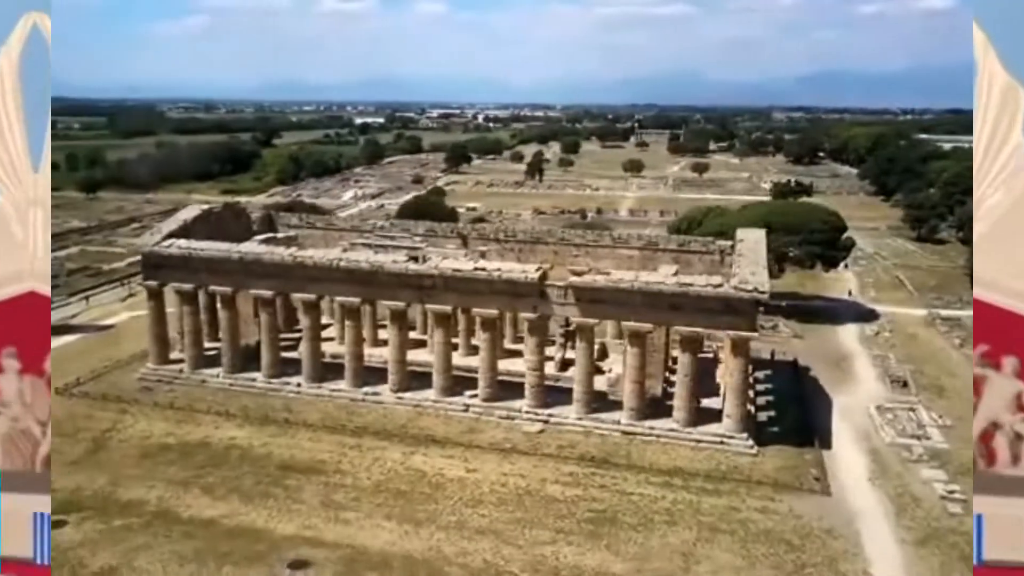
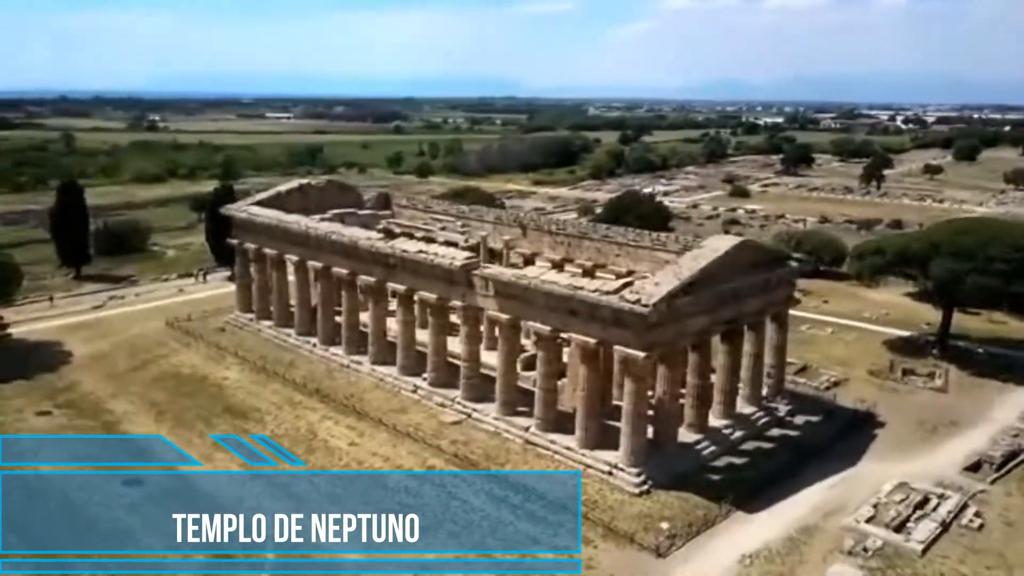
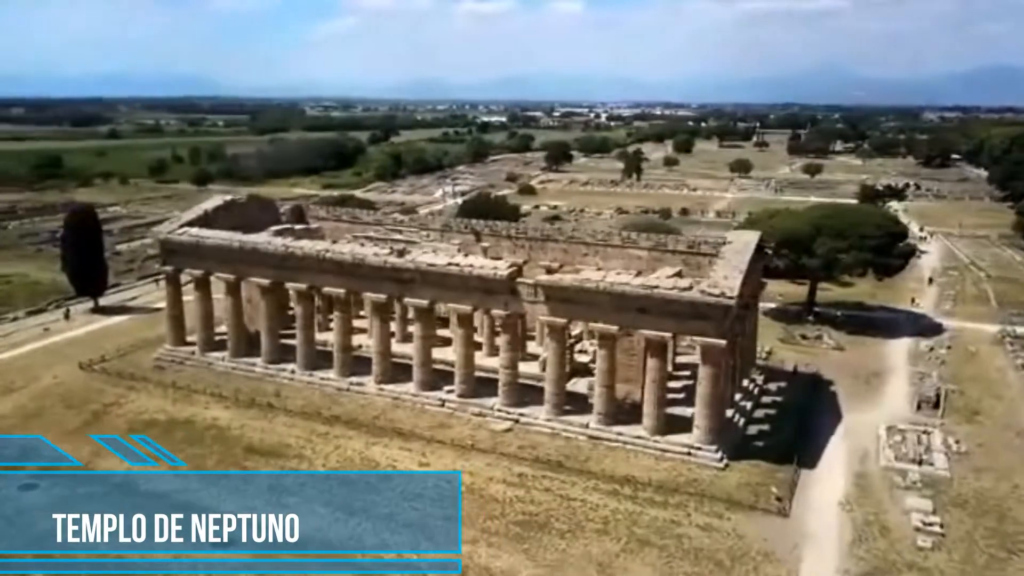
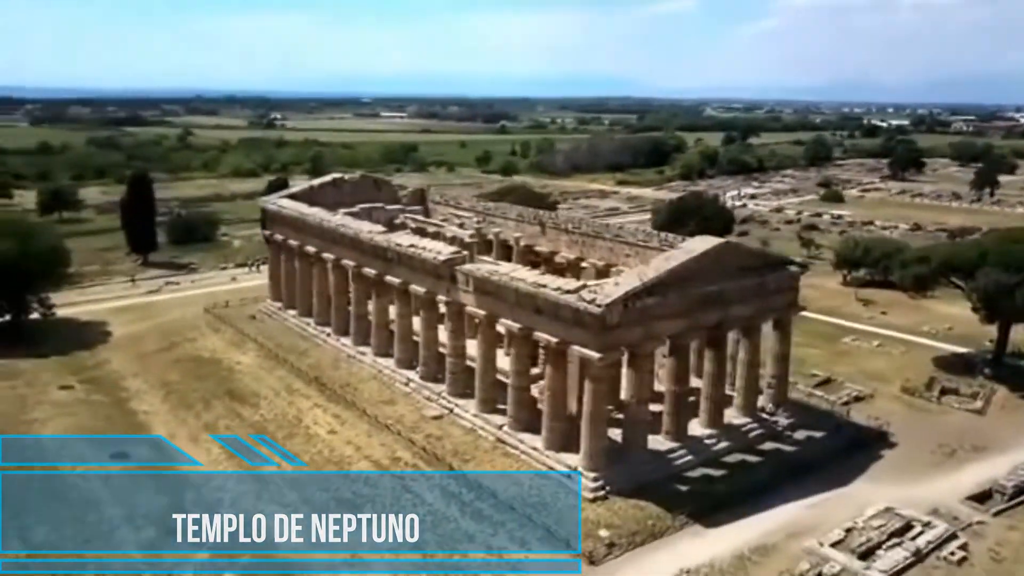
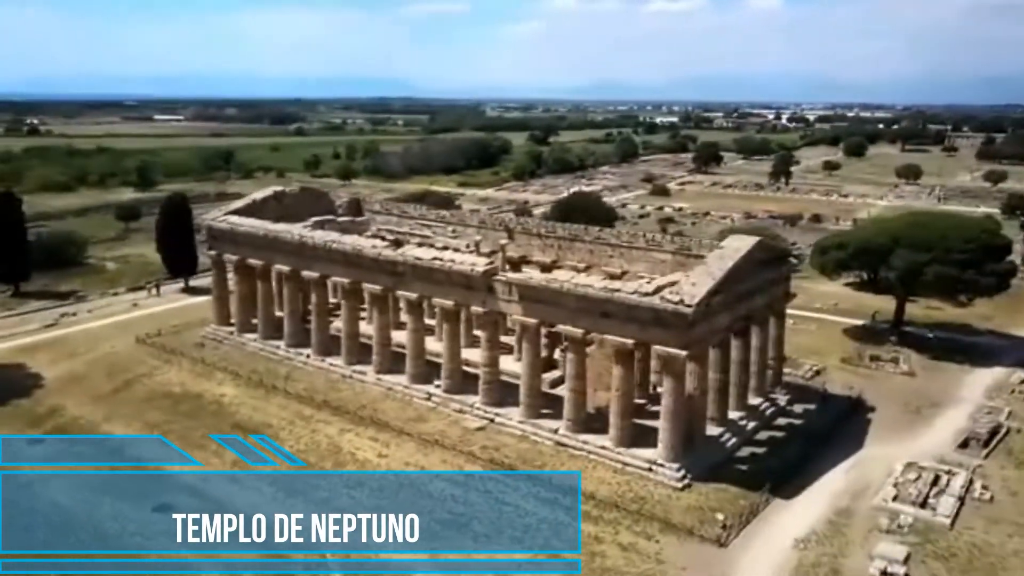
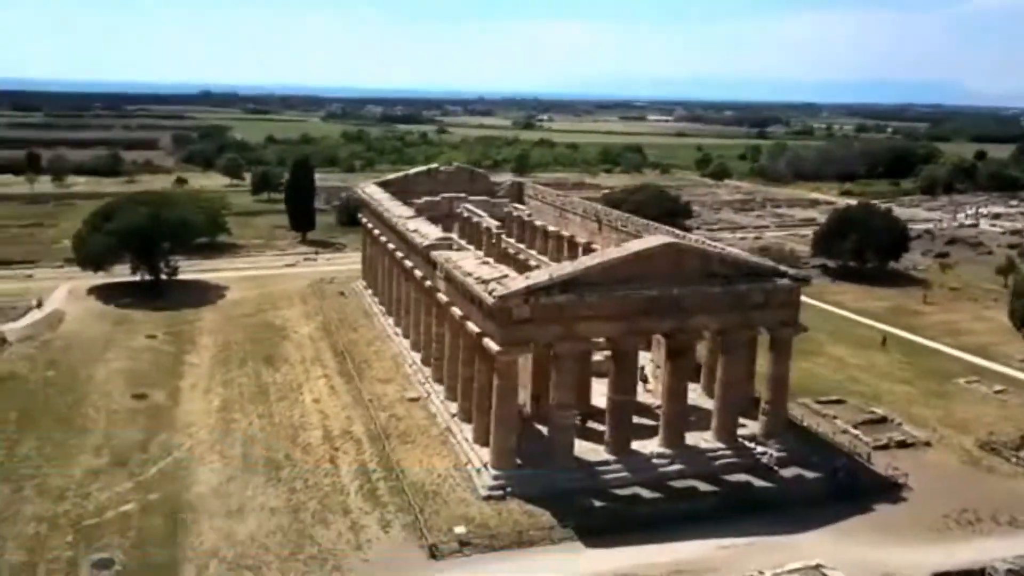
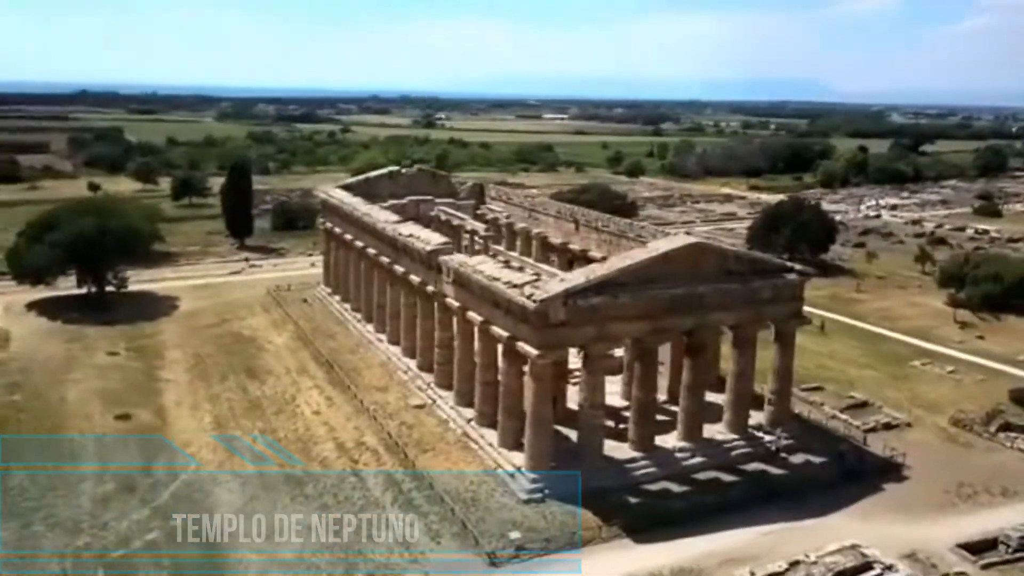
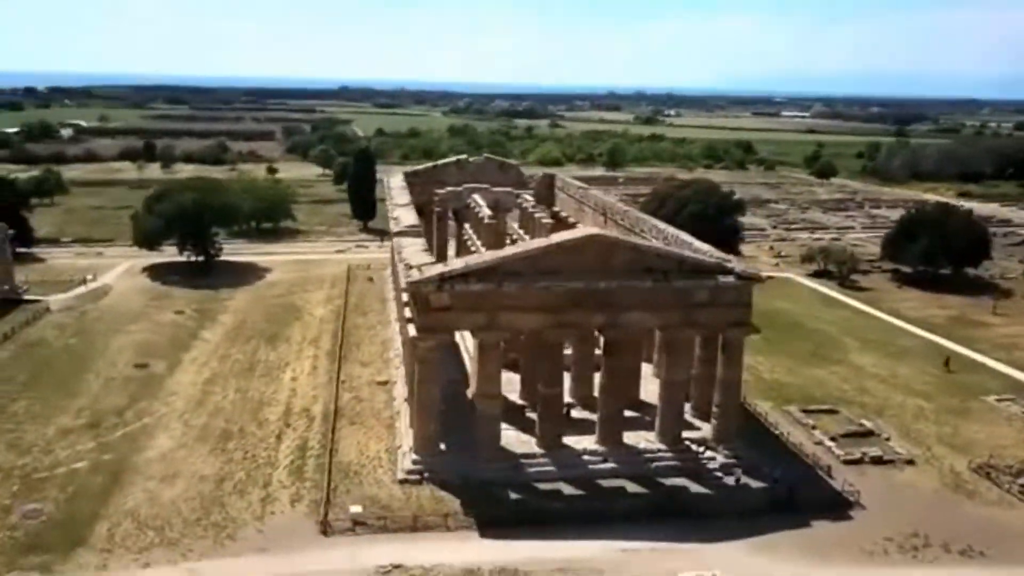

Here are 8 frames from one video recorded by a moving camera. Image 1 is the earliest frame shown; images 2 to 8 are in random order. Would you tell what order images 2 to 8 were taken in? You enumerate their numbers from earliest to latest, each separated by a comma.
3, 5, 2, 4, 7, 6, 8
